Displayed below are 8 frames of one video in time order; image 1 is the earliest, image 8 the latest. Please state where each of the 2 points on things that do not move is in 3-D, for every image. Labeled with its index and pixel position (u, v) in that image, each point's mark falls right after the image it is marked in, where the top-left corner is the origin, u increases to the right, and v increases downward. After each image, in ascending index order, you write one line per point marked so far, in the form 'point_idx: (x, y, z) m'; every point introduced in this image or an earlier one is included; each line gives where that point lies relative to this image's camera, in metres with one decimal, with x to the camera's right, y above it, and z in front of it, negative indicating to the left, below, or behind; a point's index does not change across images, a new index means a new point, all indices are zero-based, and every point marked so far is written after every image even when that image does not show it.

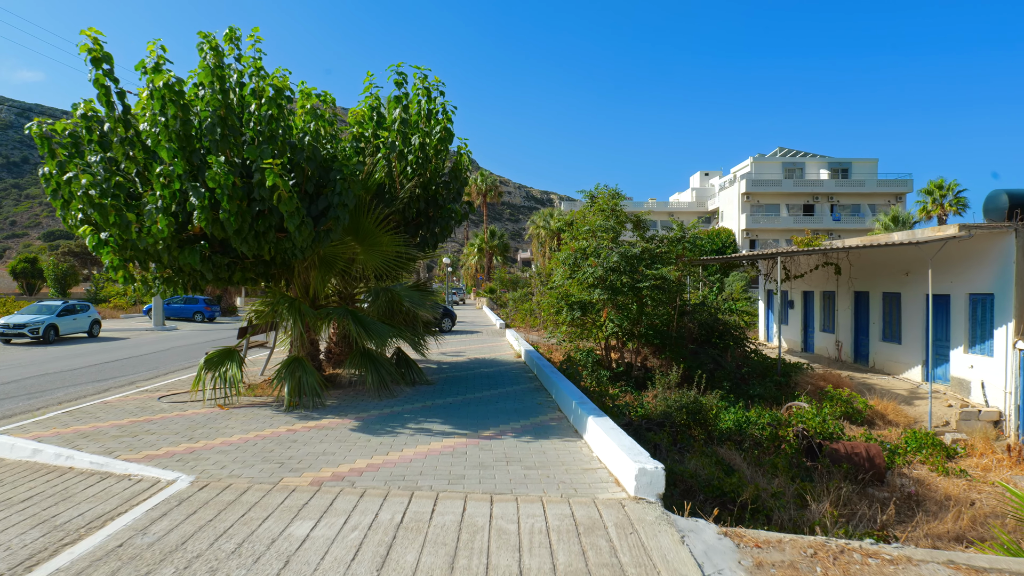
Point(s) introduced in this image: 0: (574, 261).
0: (+1.3, +0.6, +13.1) m
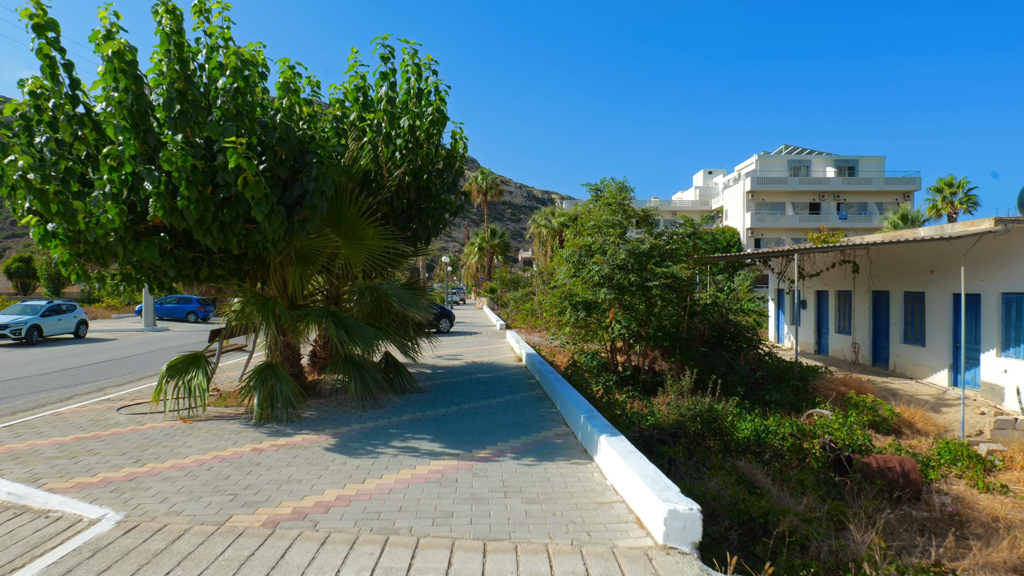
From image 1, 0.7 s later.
0: (+1.3, +0.6, +12.4) m
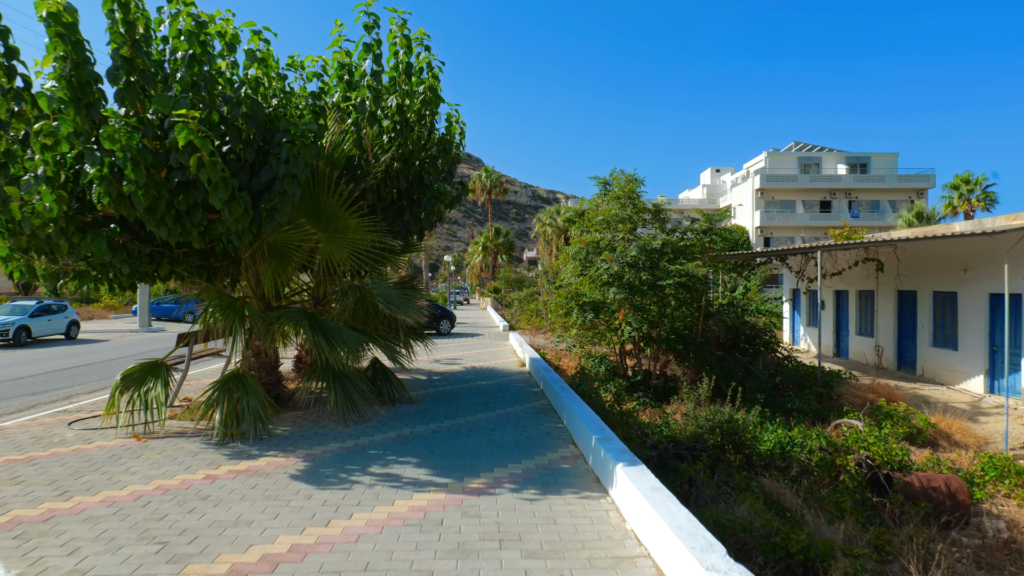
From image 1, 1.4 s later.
0: (+1.4, +0.6, +11.6) m
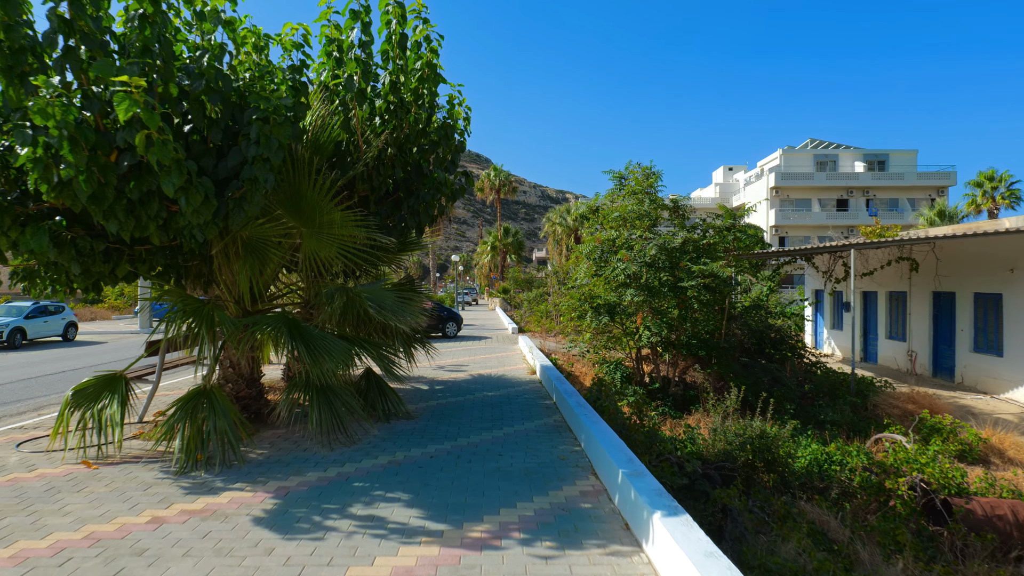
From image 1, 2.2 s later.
0: (+1.6, +0.6, +10.8) m
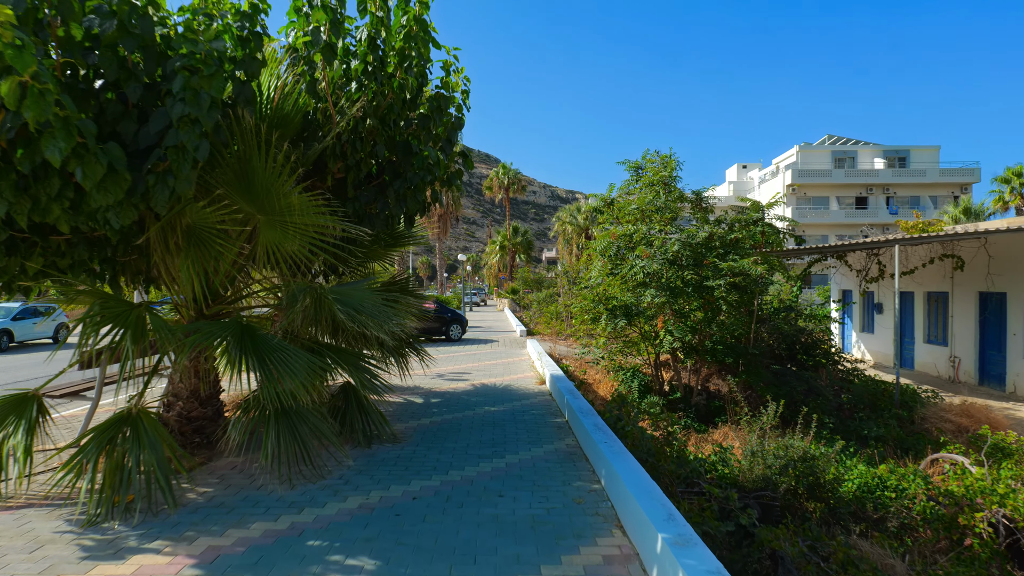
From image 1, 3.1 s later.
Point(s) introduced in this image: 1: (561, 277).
0: (+1.7, +0.6, +9.8) m
1: (+1.4, +0.3, +17.1) m
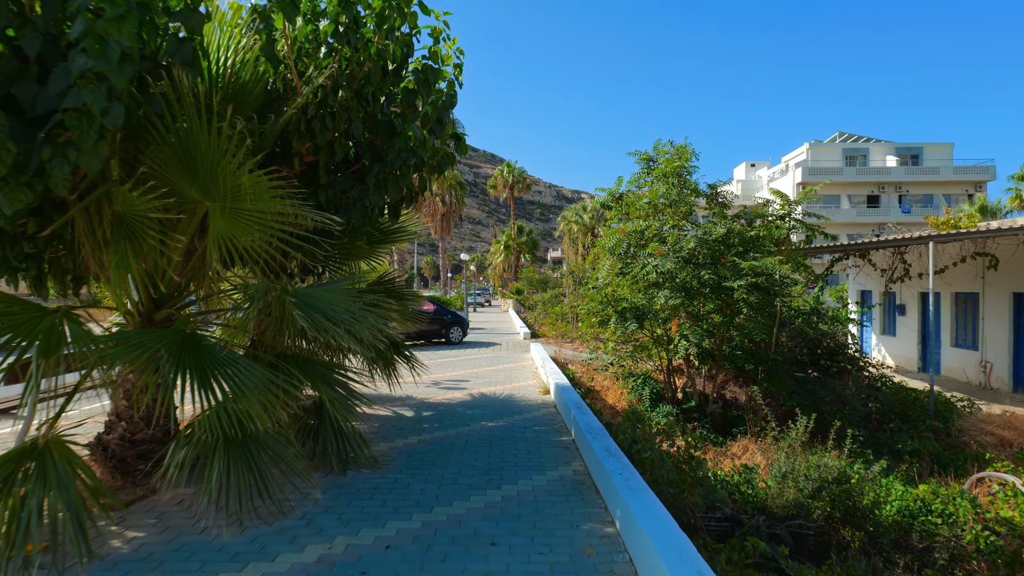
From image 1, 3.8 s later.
0: (+1.7, +0.6, +9.1) m
1: (+1.5, +0.3, +16.4) m
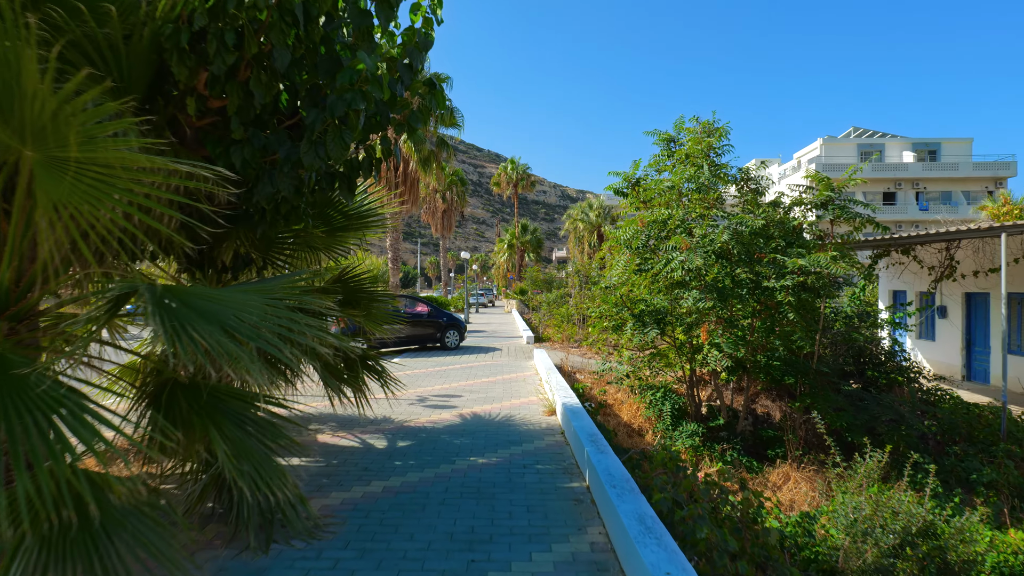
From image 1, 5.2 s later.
0: (+1.7, +0.6, +7.8) m
1: (+1.5, +0.3, +15.1) m
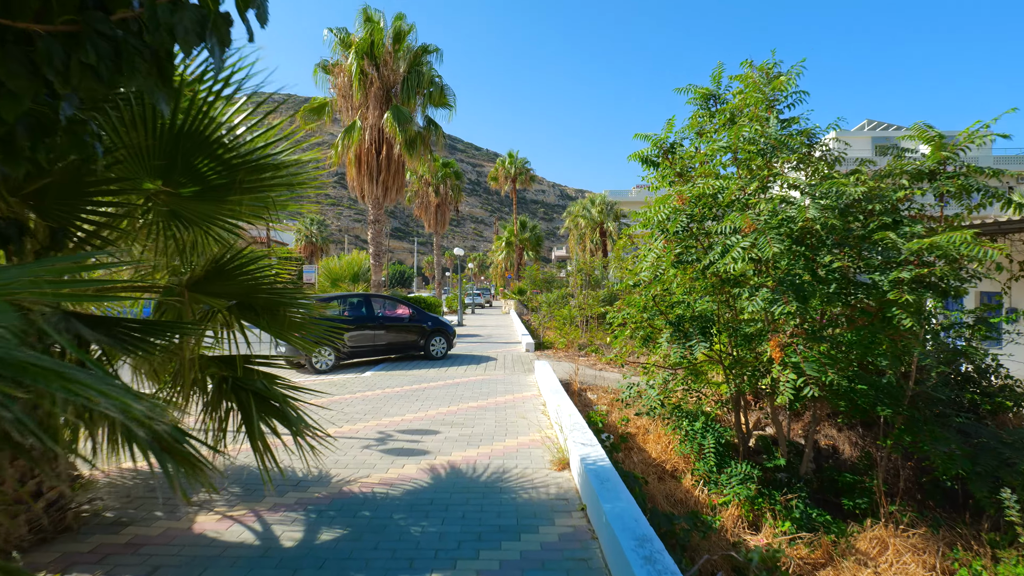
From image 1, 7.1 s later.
0: (+1.6, +0.6, +5.8) m
1: (+1.5, +0.3, +13.1) m
